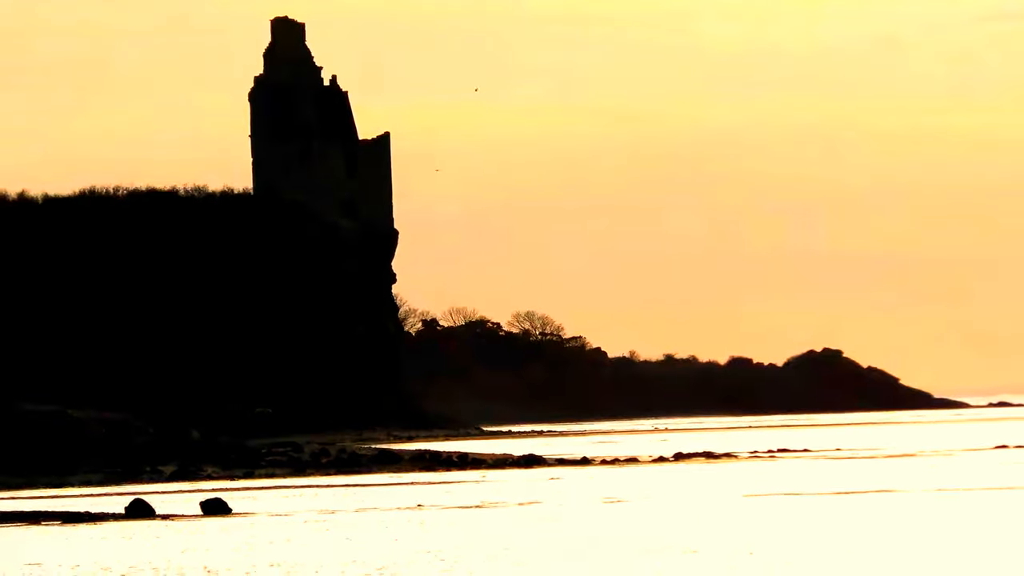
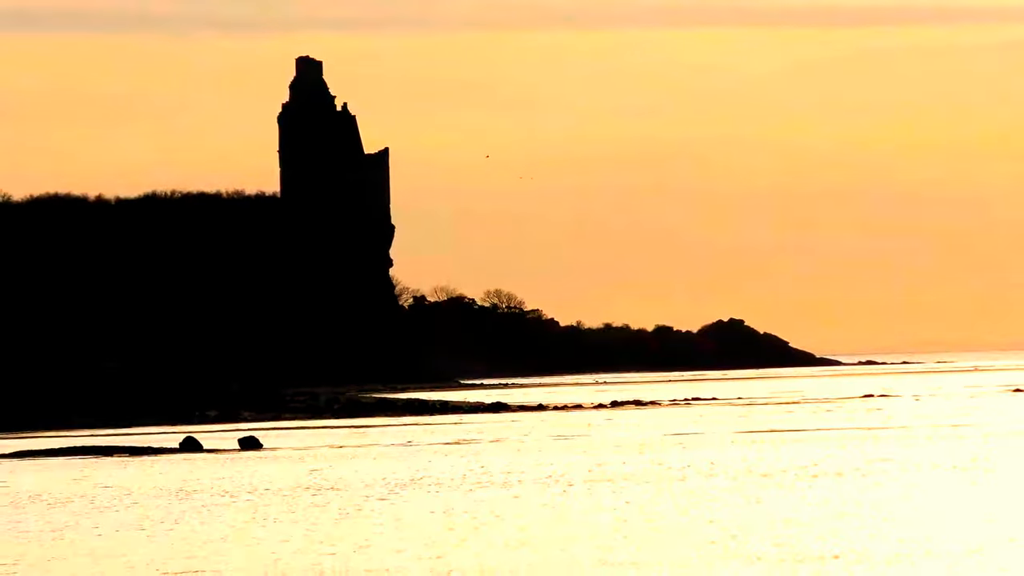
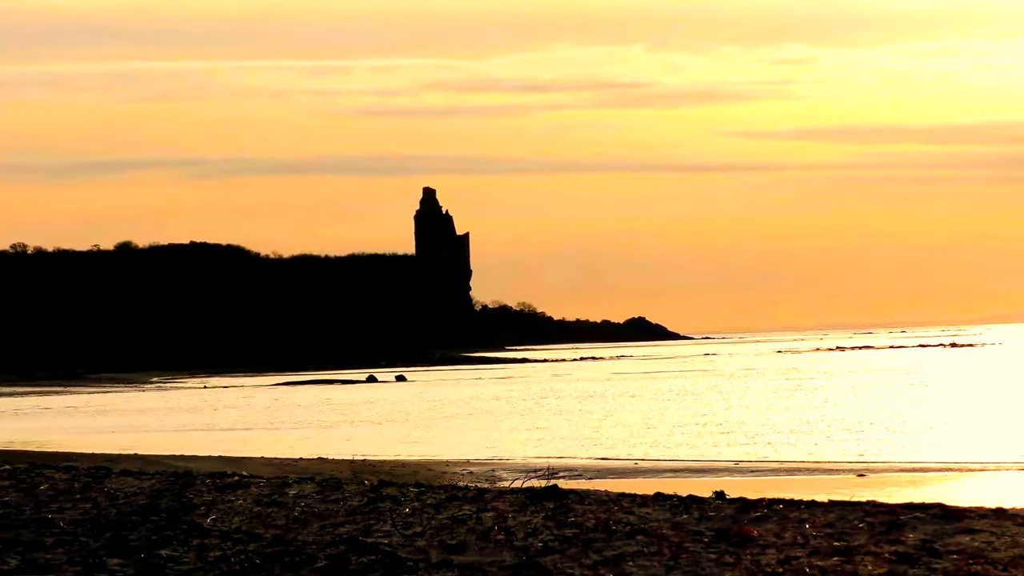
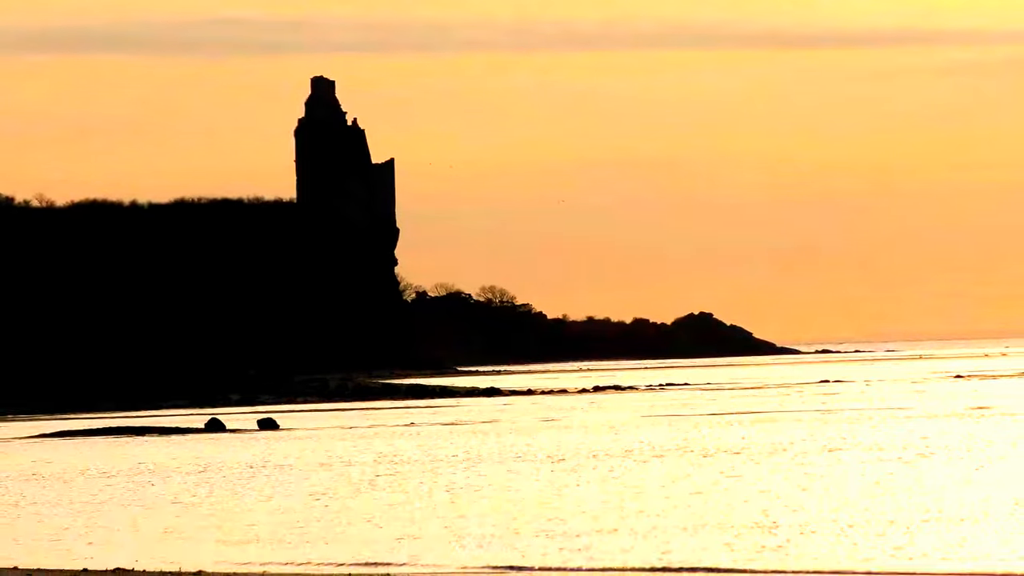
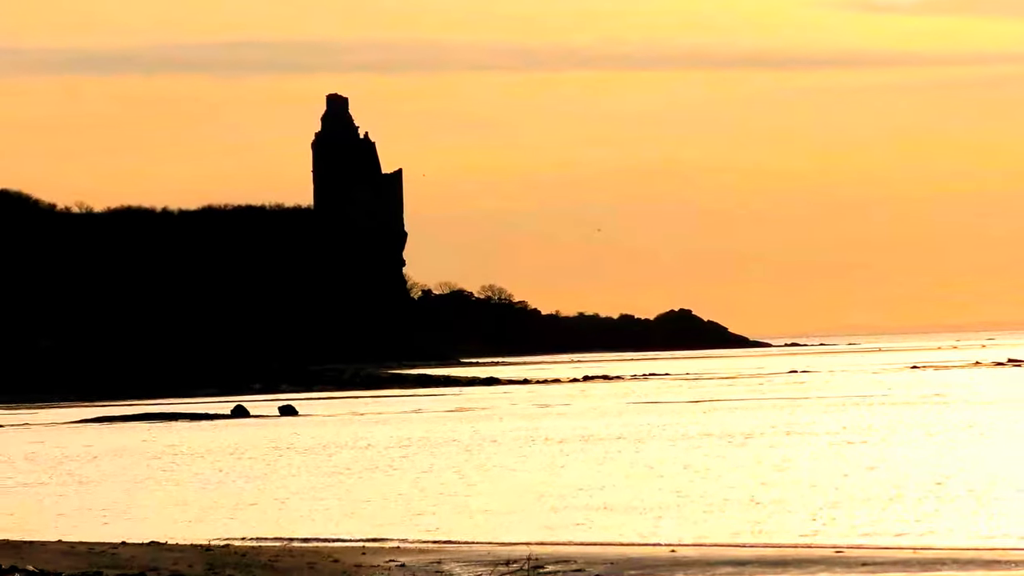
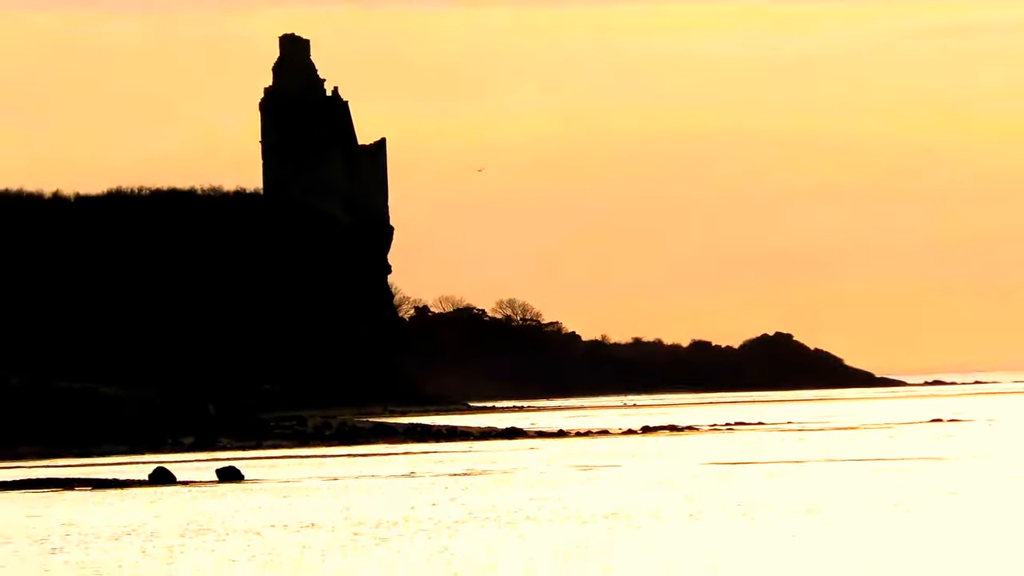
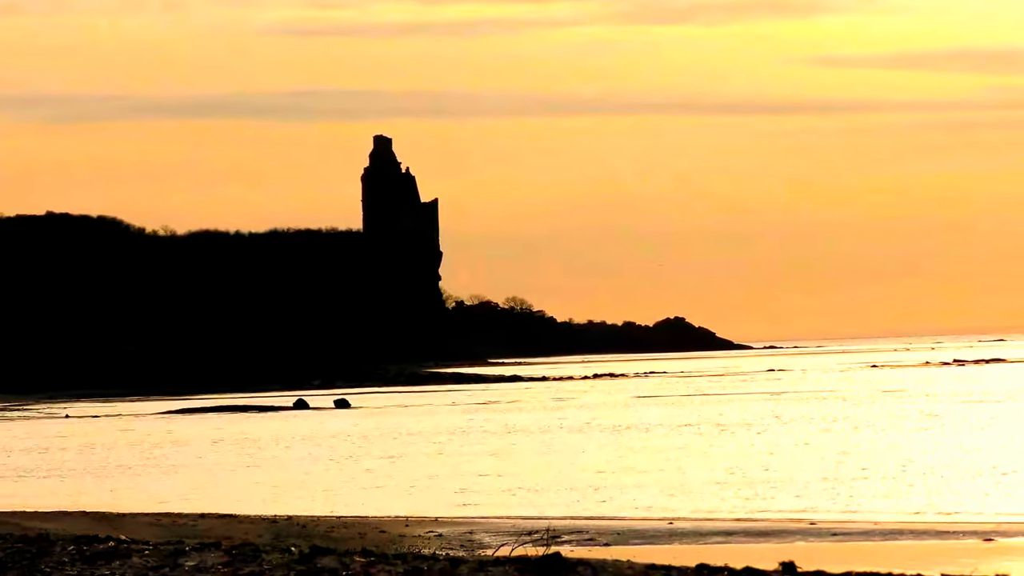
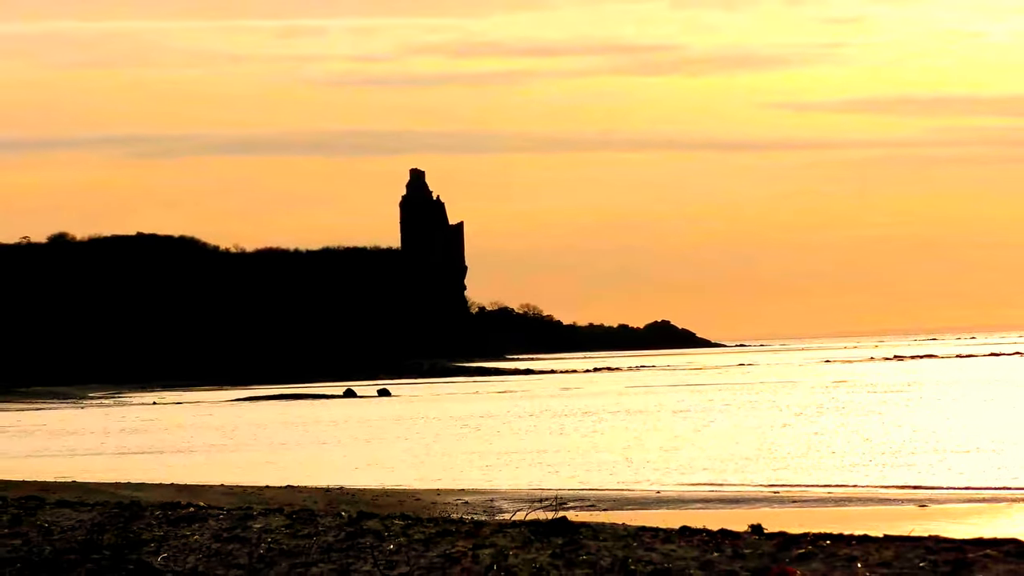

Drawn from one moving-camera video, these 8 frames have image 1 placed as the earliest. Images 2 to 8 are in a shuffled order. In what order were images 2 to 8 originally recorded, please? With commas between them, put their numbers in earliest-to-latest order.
6, 2, 4, 5, 7, 8, 3
